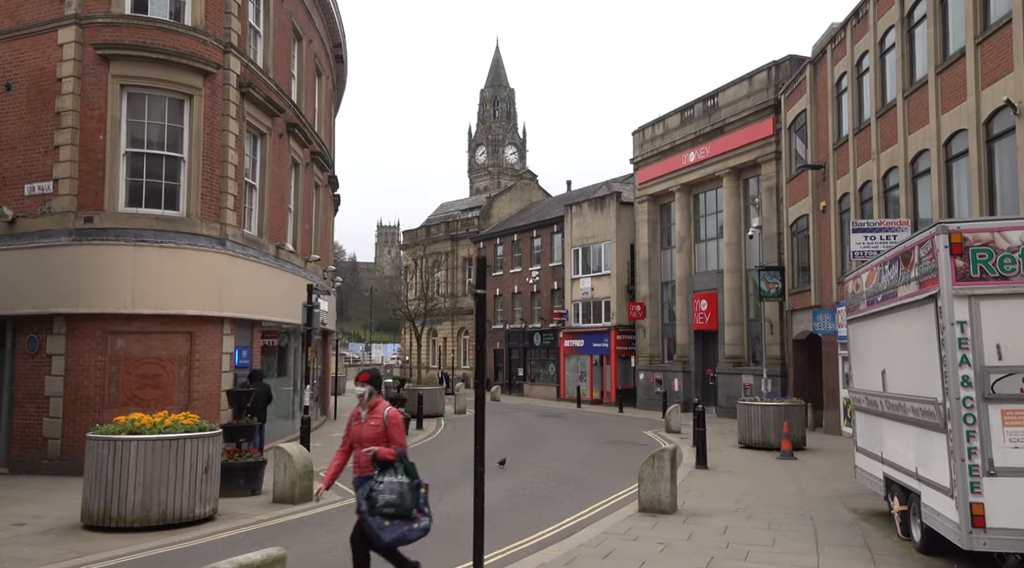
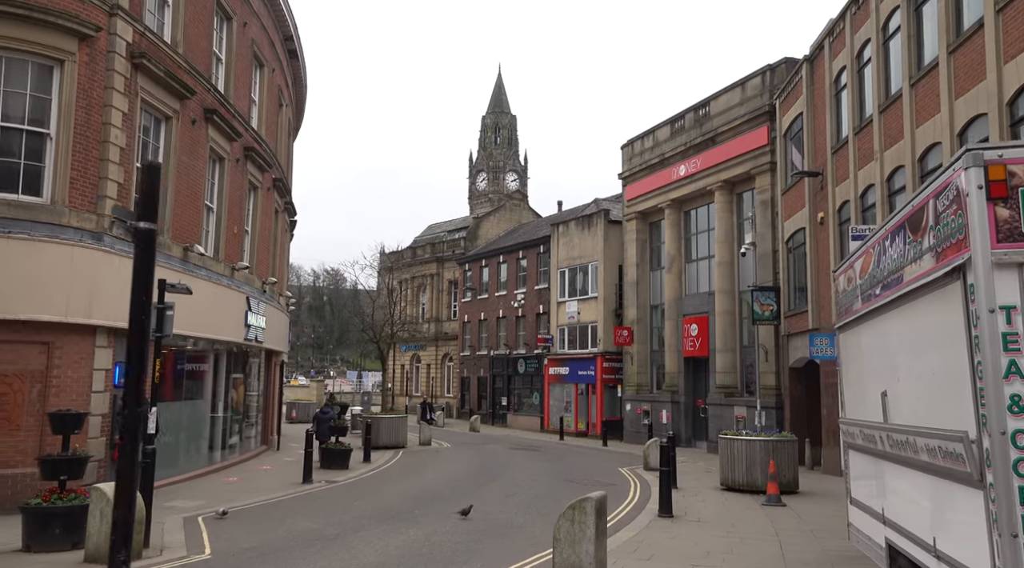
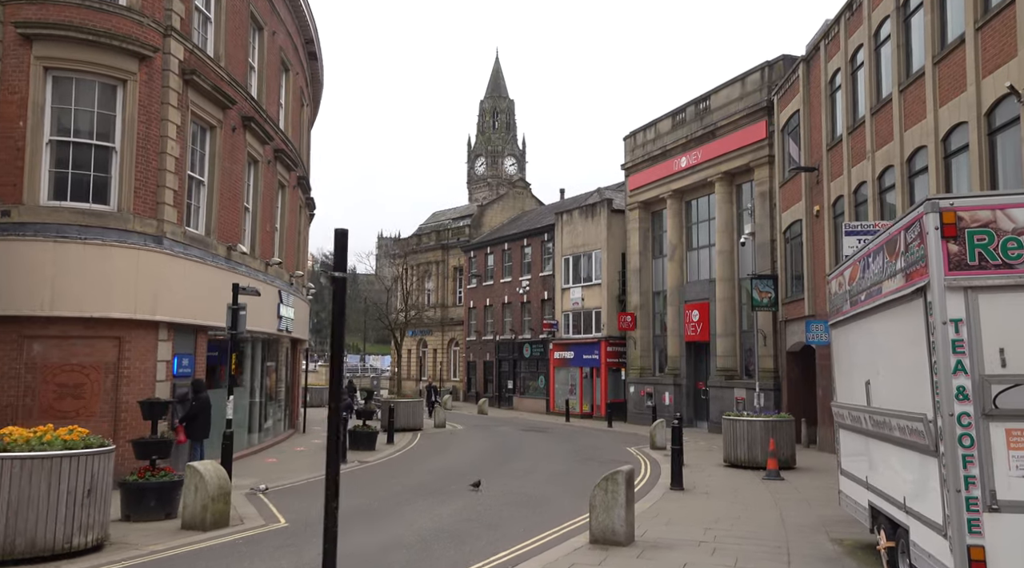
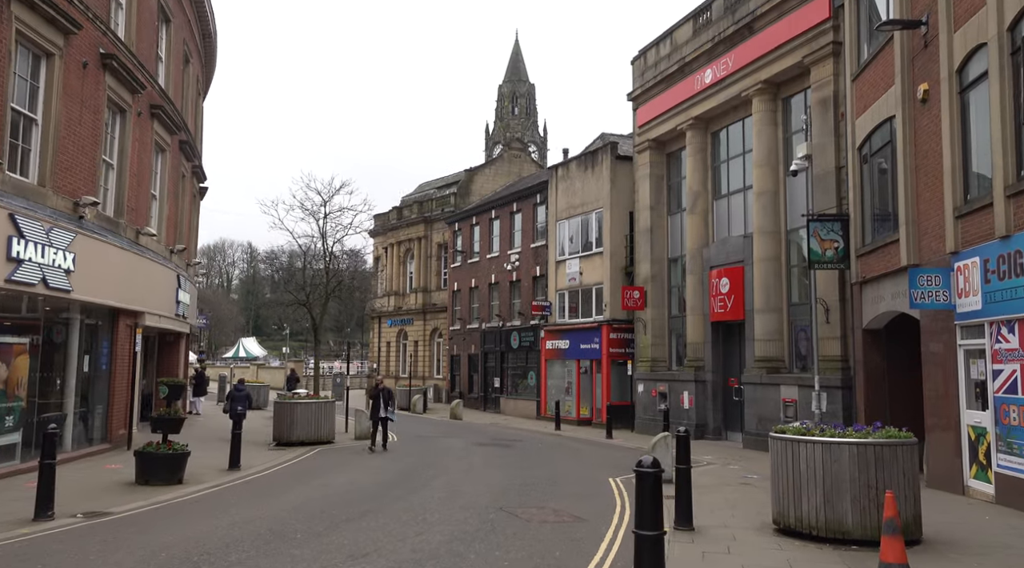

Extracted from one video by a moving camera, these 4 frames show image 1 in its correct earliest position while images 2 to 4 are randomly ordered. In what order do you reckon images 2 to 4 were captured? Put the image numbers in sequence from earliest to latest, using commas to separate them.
3, 2, 4
